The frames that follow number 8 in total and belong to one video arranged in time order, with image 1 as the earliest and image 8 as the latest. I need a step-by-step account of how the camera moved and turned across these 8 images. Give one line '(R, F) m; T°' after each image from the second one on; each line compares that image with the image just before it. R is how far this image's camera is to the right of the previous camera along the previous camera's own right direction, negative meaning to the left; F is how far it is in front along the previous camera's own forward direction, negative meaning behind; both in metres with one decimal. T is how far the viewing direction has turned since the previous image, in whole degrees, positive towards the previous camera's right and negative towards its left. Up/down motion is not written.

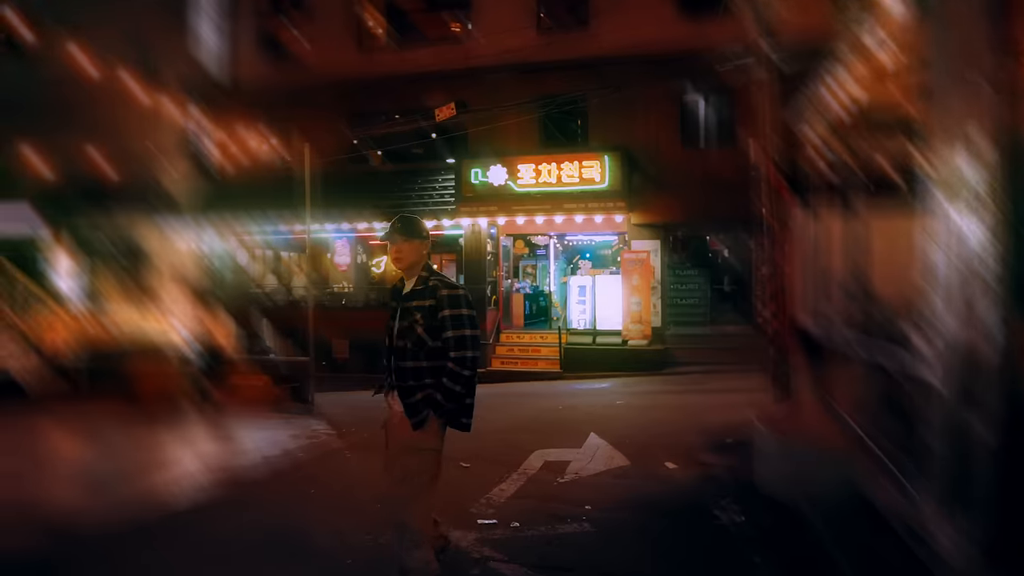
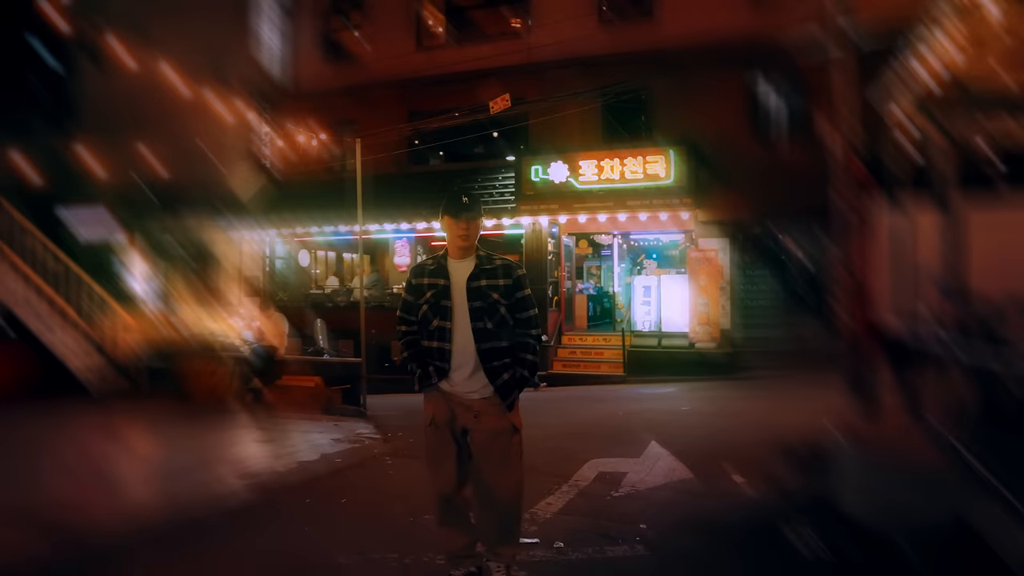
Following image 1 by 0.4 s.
(+0.1, +0.5) m; -5°
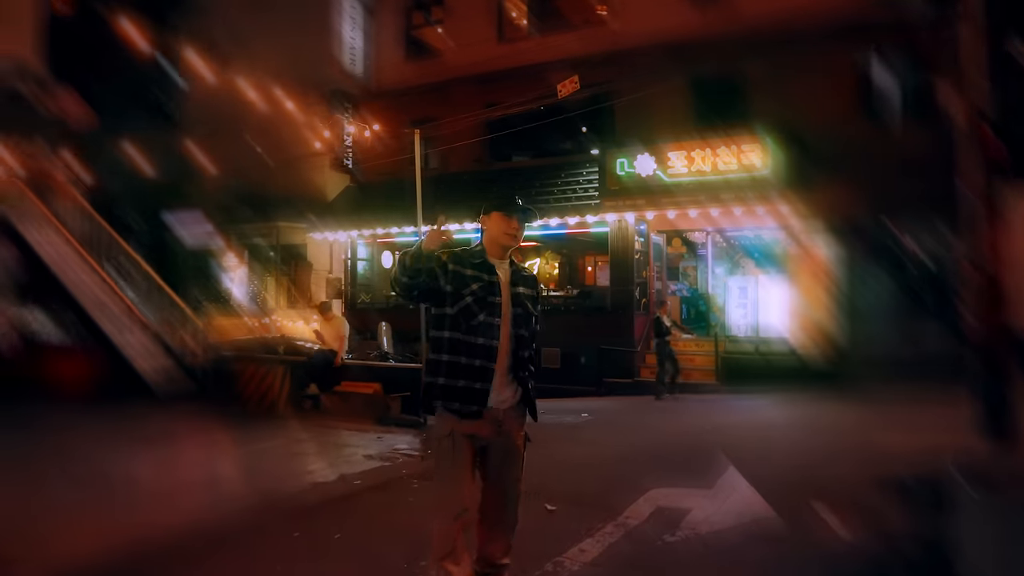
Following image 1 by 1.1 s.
(+0.5, +0.9) m; -8°
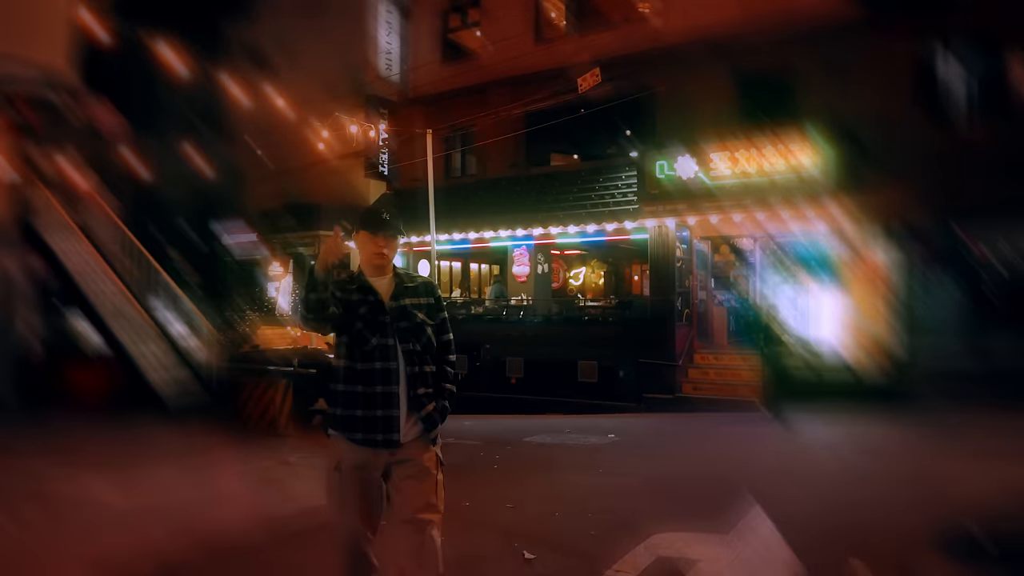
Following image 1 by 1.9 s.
(+0.5, +0.7) m; -4°
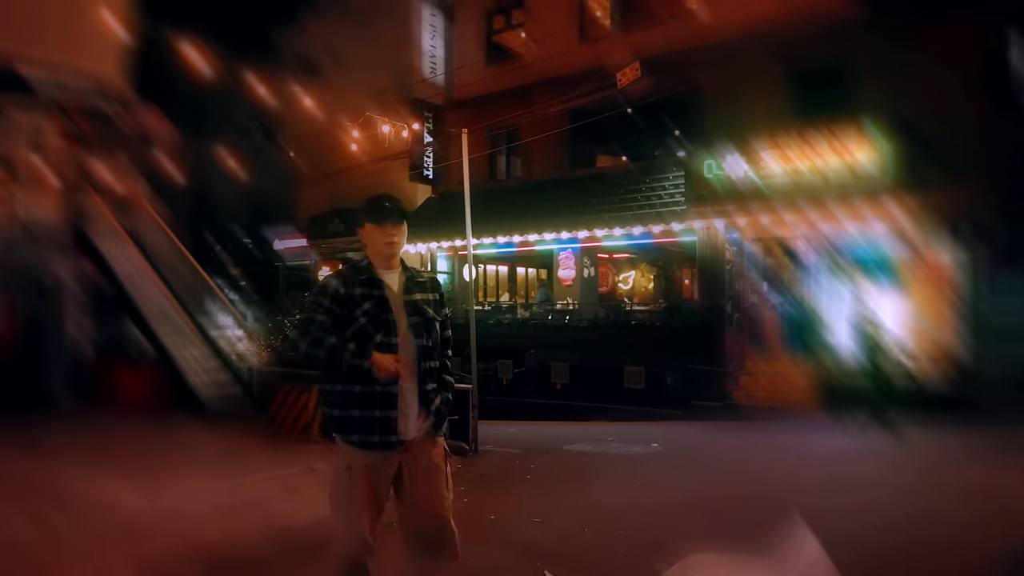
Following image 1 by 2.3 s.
(+0.2, +0.3) m; -4°
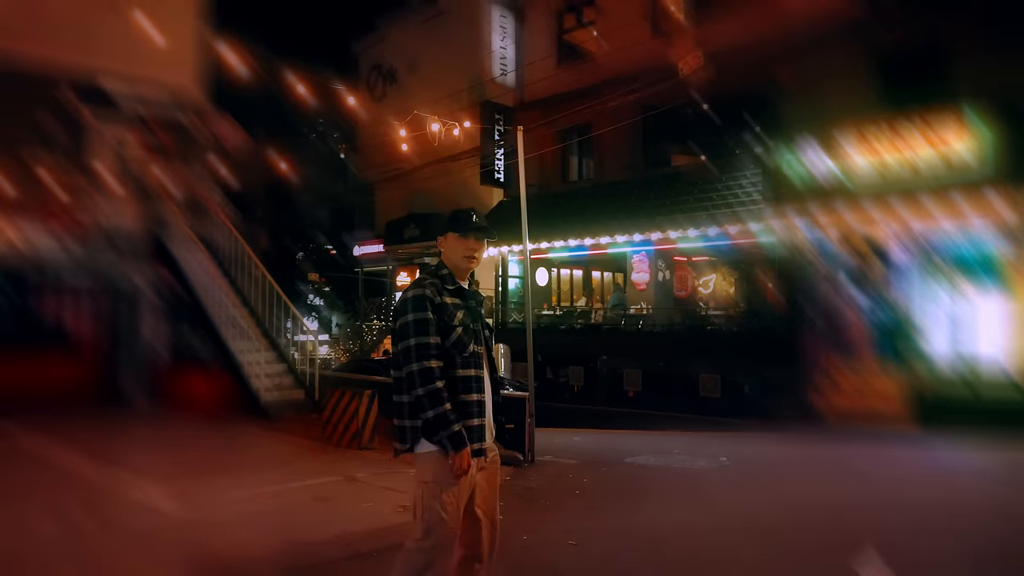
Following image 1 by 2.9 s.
(+0.3, +0.4) m; -7°
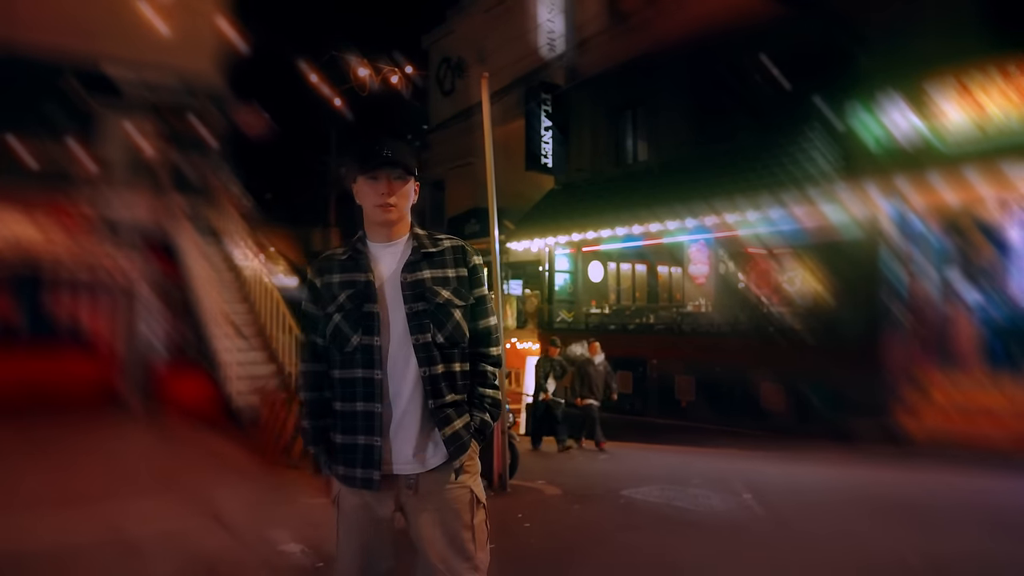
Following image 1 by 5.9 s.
(+1.3, +1.8) m; -8°
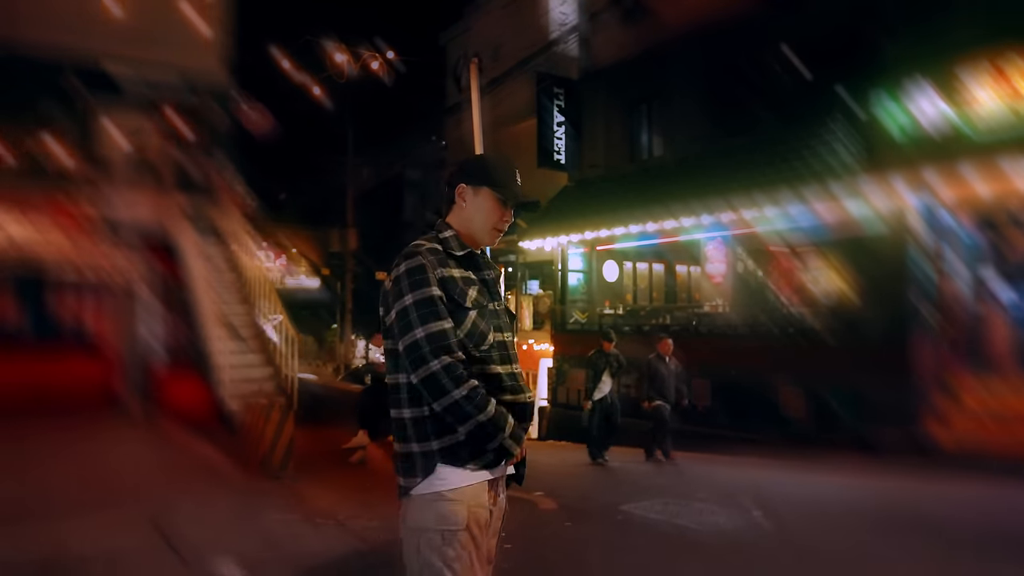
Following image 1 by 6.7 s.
(+0.3, +0.5) m; -2°
